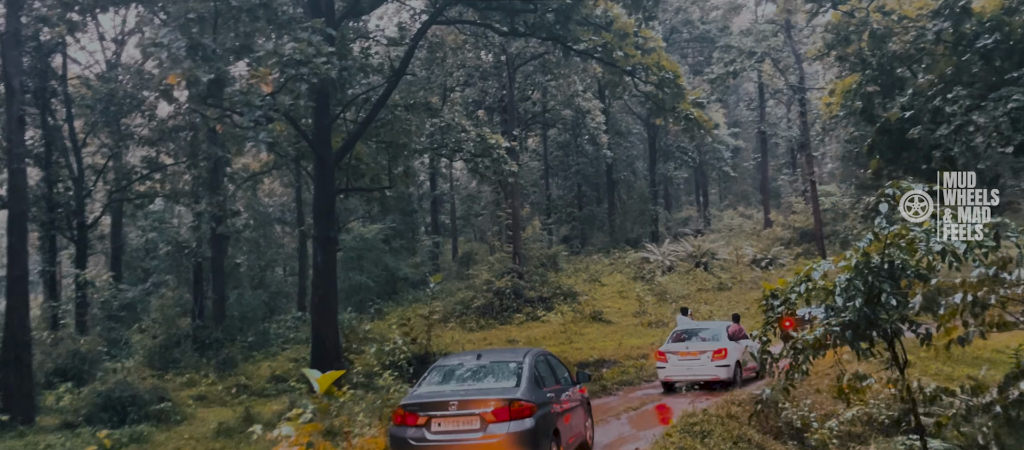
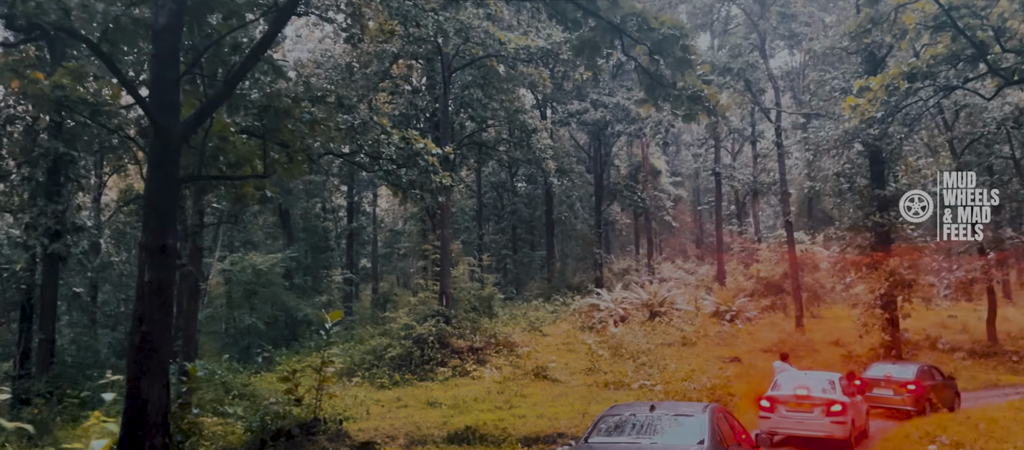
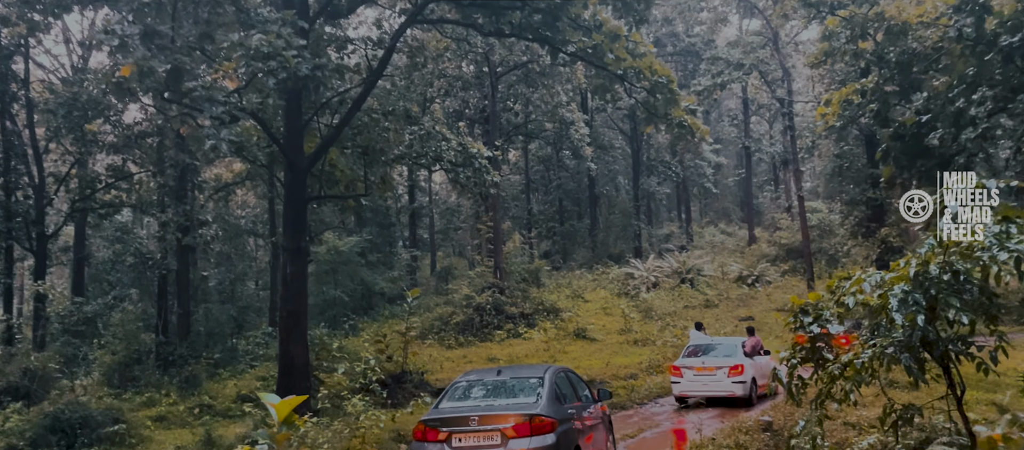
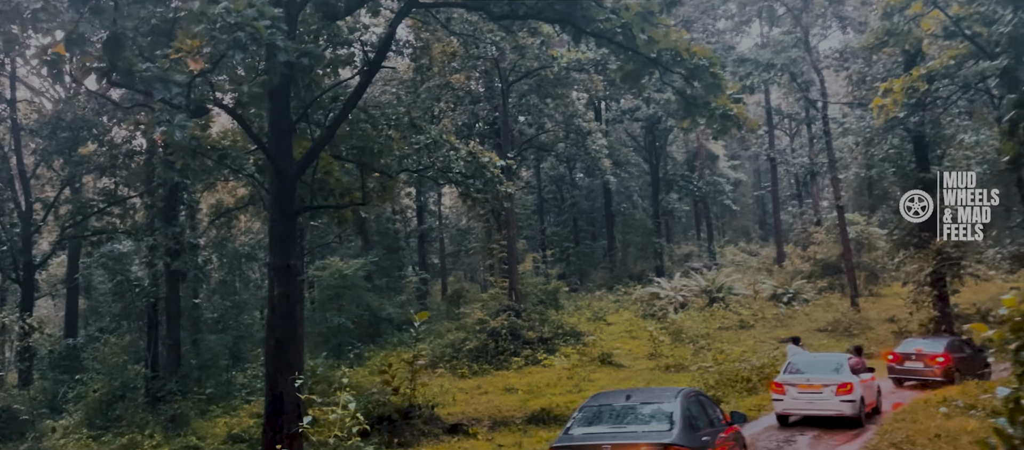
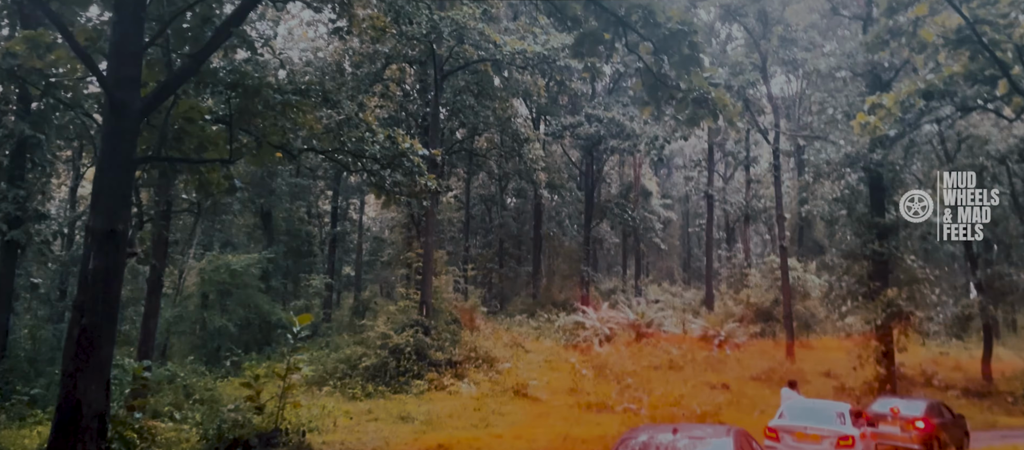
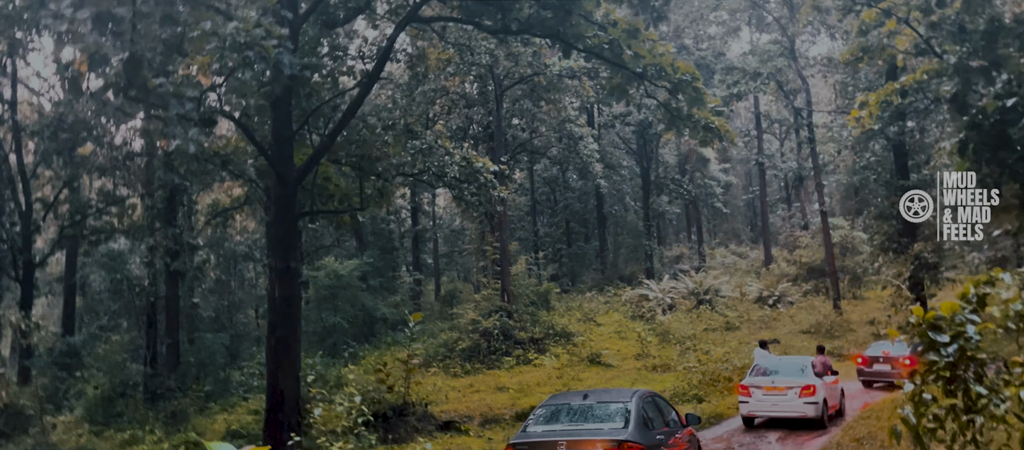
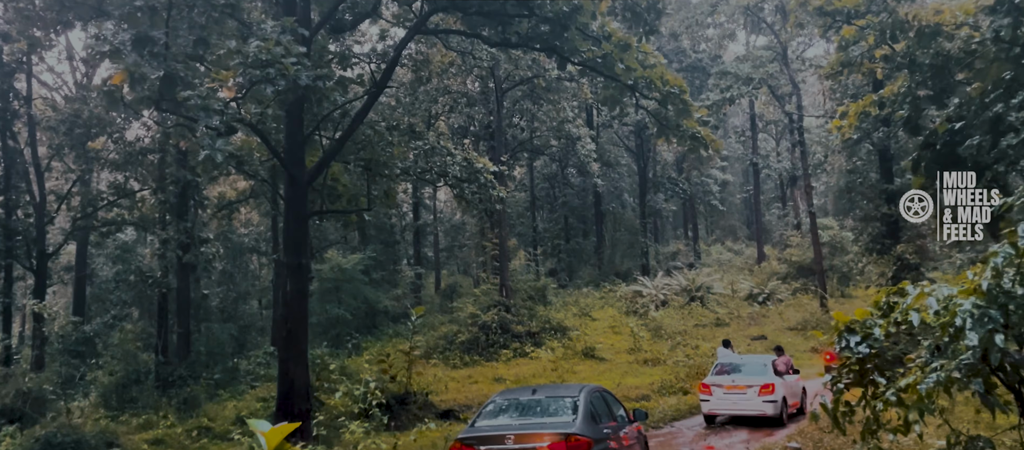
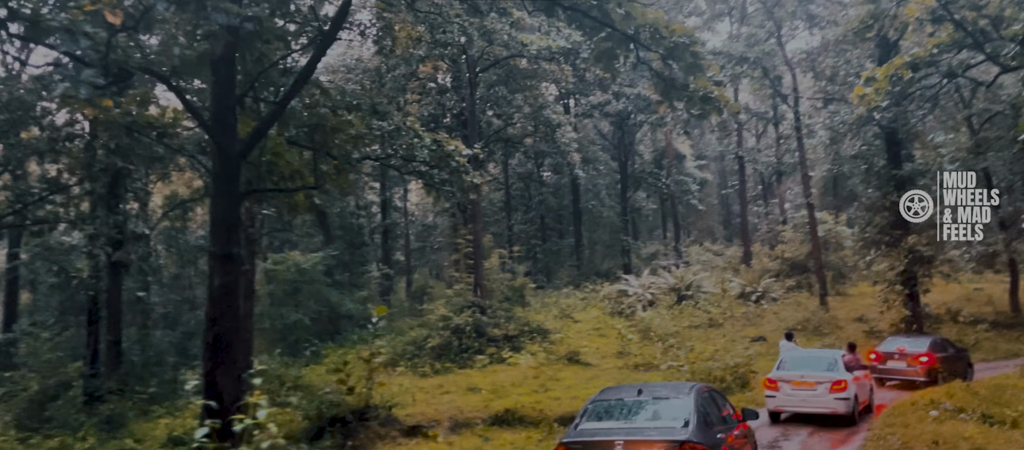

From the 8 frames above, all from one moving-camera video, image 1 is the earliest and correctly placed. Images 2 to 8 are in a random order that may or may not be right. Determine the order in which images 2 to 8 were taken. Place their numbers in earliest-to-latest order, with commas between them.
3, 7, 6, 4, 8, 2, 5
